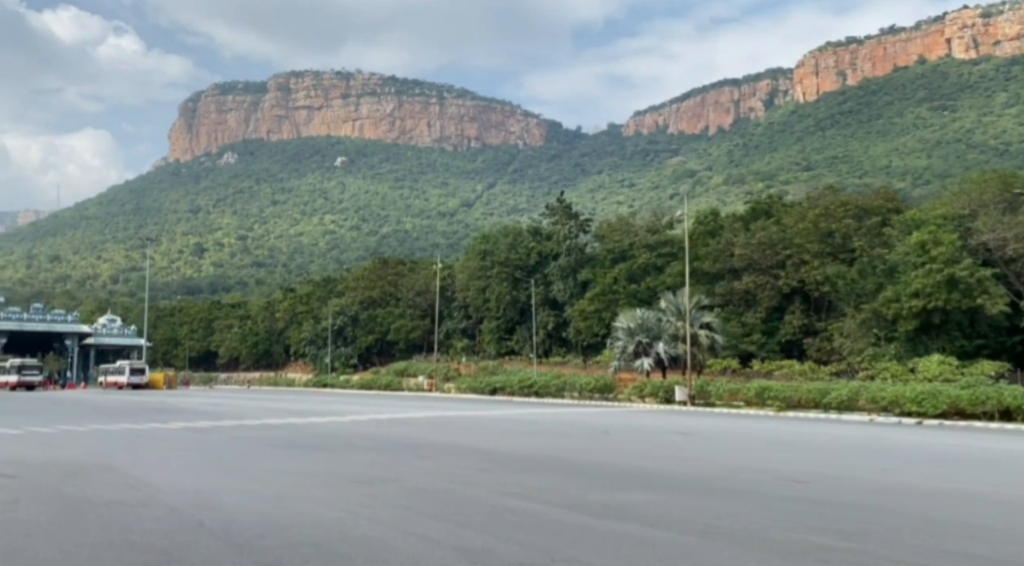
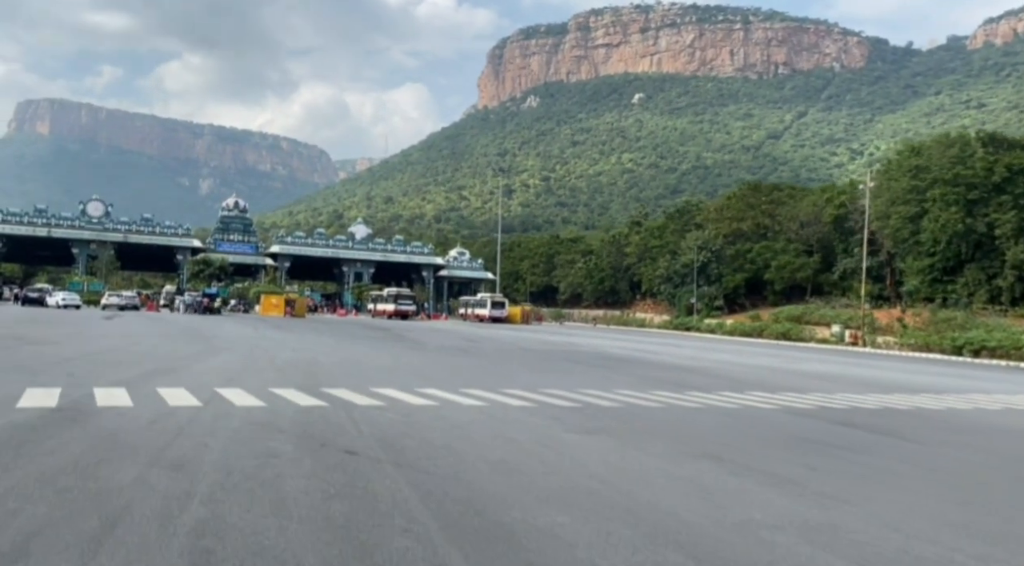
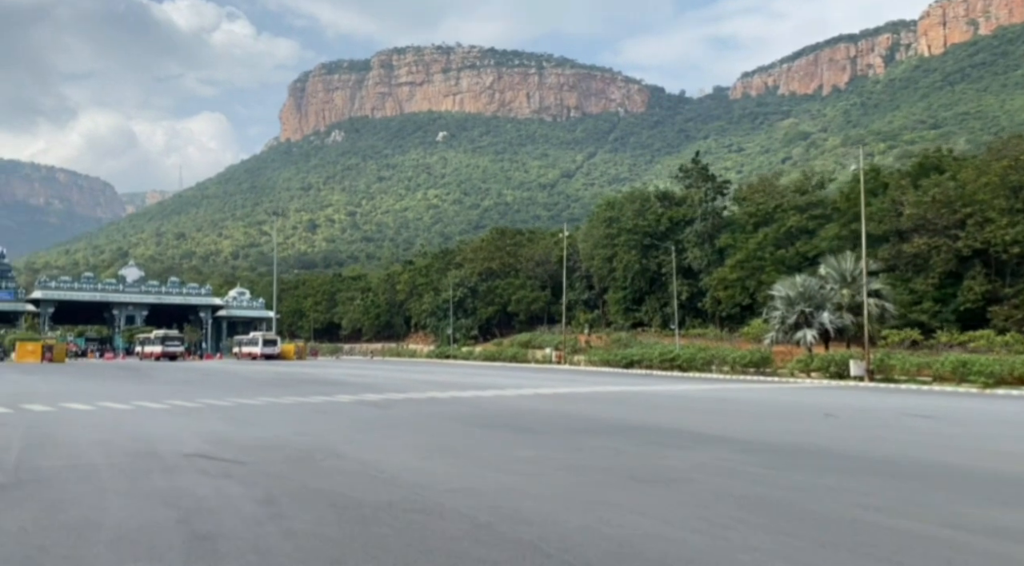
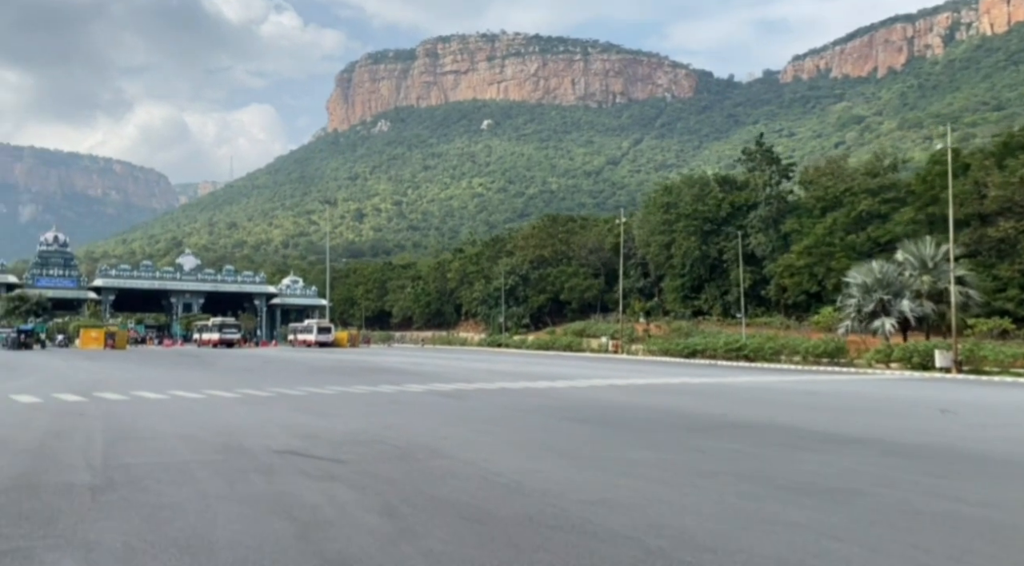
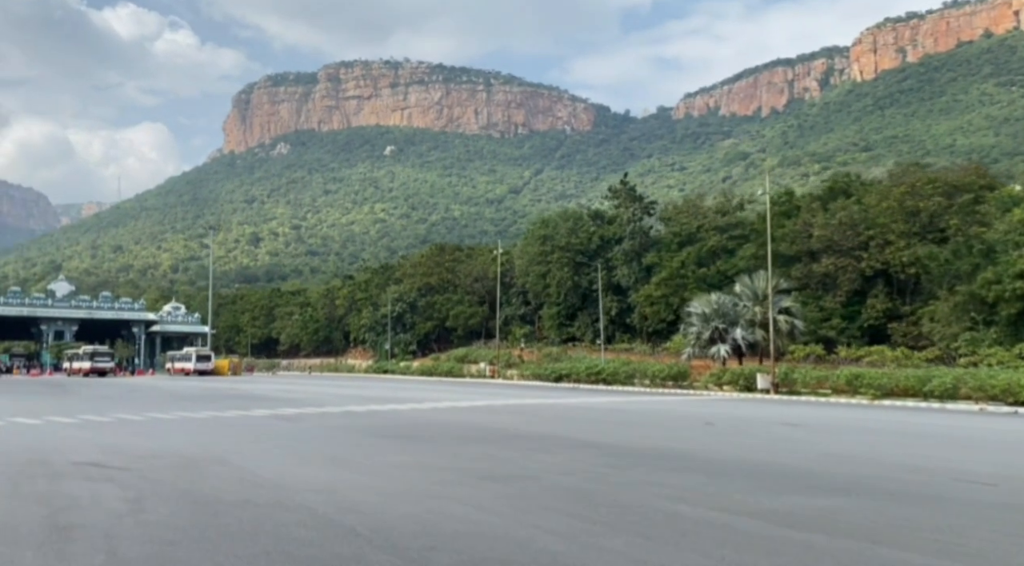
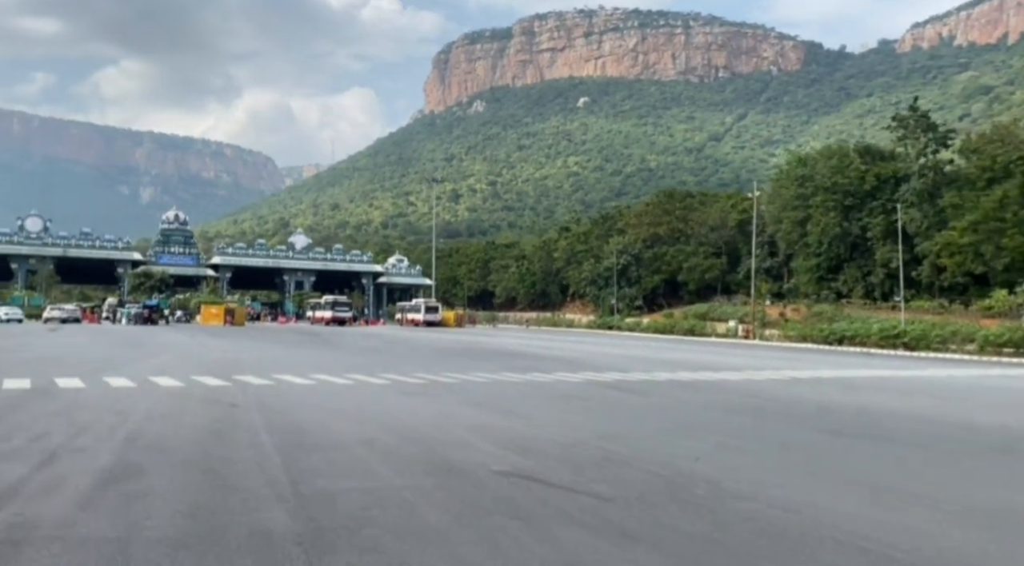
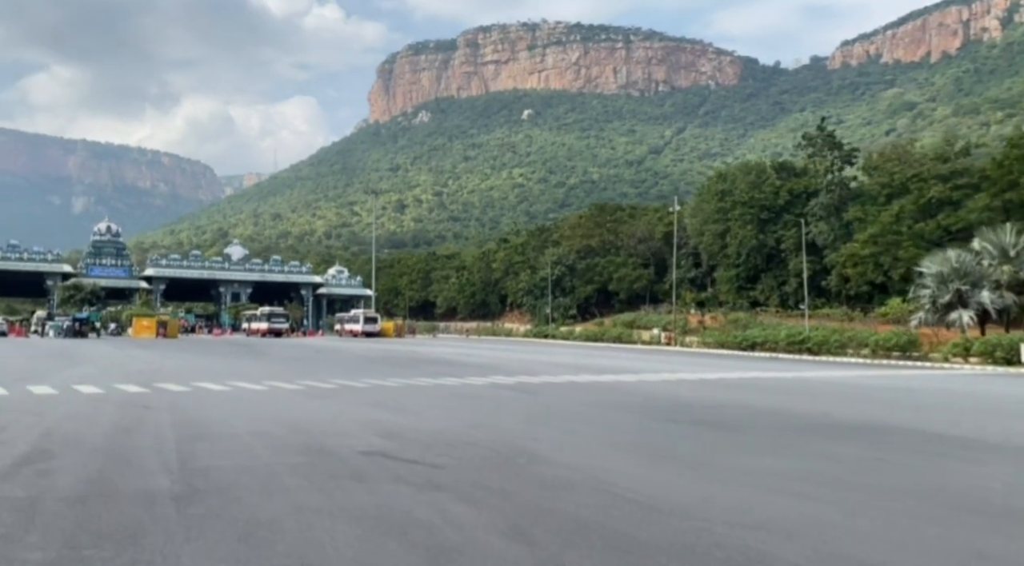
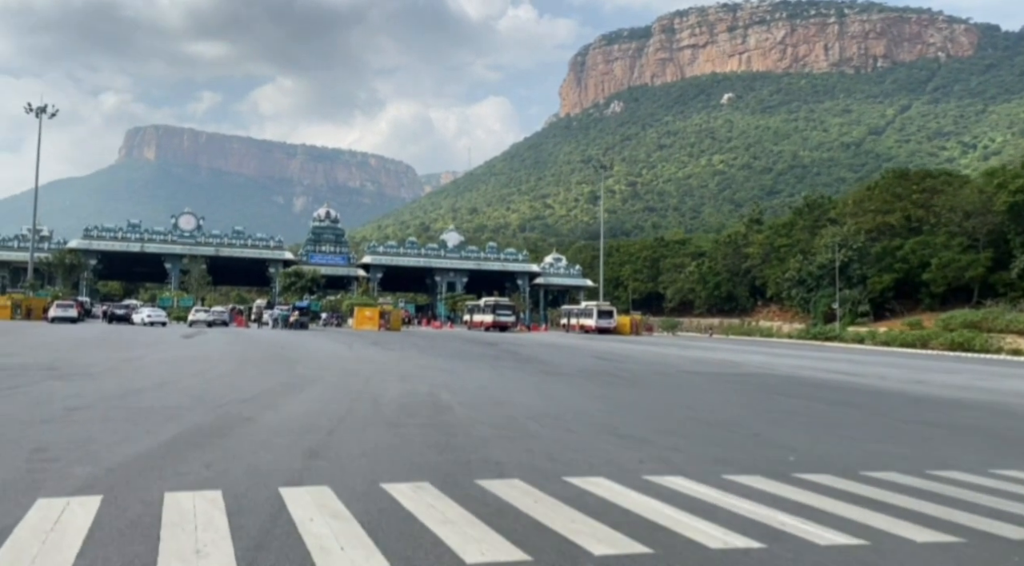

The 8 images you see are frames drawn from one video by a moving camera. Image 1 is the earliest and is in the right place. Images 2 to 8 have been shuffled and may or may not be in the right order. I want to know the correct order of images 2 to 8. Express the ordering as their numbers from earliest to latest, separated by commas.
5, 3, 4, 7, 6, 2, 8
